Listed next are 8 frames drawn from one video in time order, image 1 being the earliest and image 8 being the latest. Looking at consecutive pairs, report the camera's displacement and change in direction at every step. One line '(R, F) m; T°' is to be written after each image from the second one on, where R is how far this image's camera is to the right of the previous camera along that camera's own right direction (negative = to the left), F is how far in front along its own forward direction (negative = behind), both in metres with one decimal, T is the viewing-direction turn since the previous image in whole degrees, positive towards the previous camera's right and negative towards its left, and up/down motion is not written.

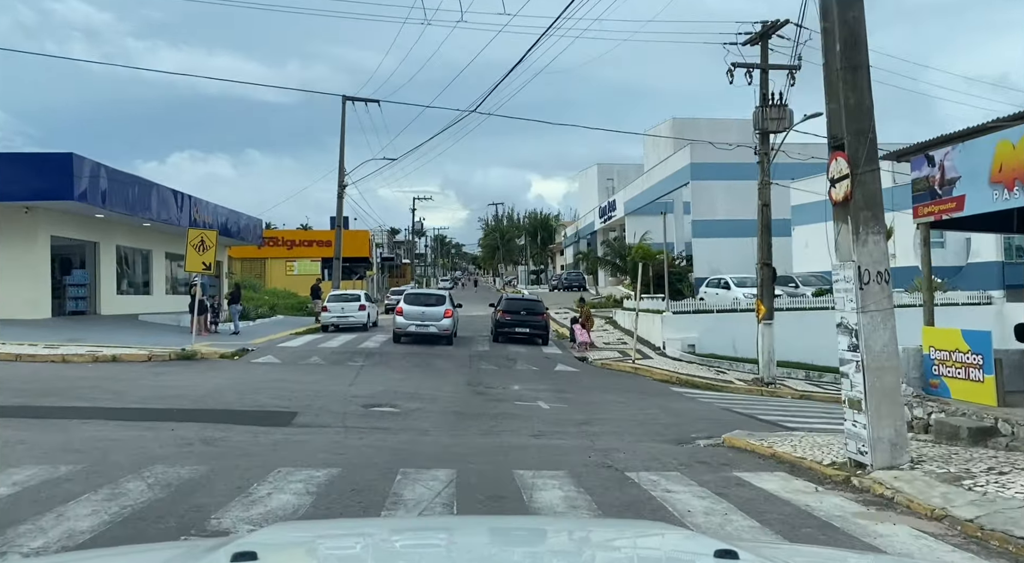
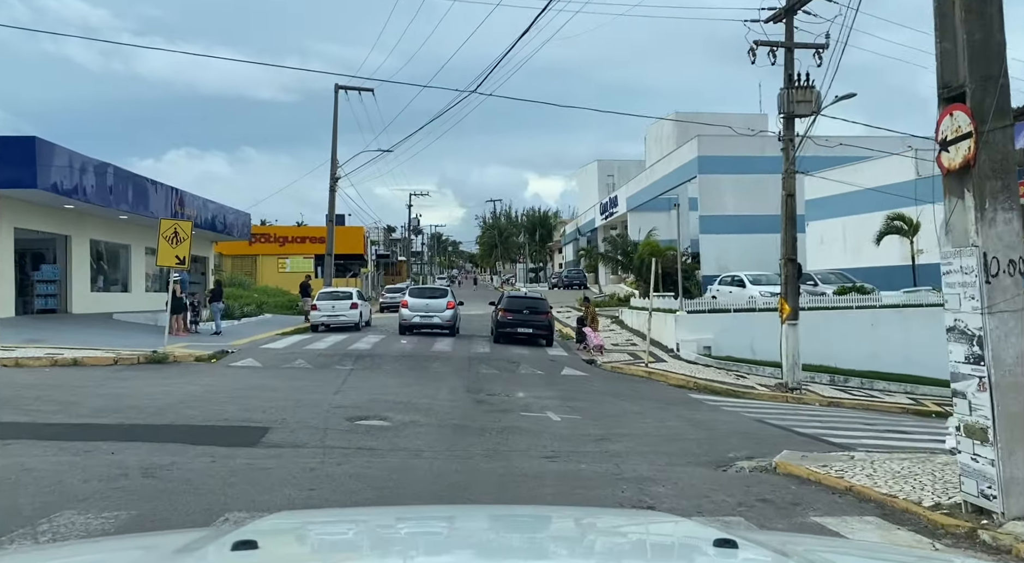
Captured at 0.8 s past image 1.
(-0.1, +1.6) m; 0°
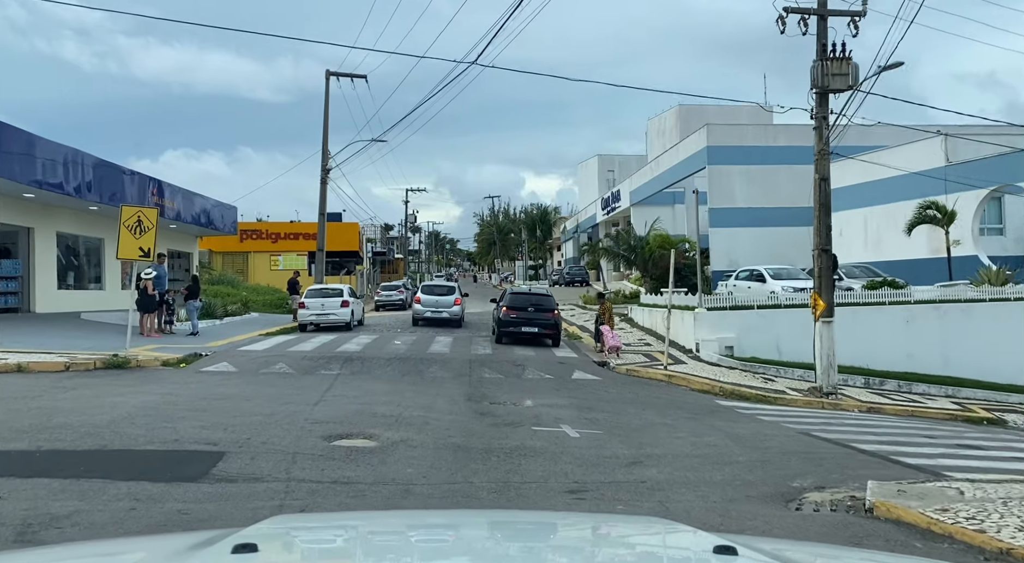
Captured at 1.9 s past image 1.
(-0.2, +1.9) m; 0°
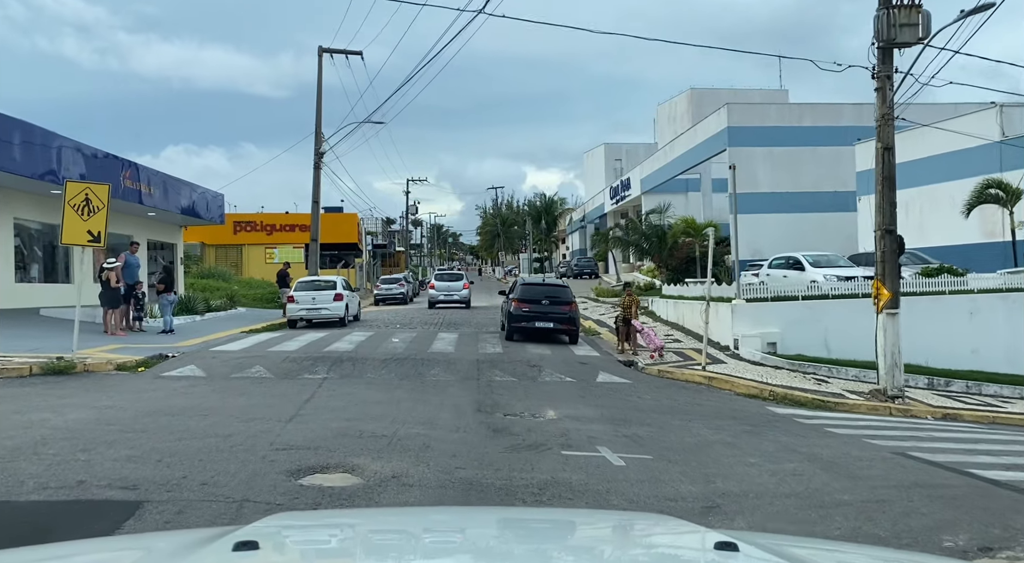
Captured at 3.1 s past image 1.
(-0.2, +2.4) m; 0°
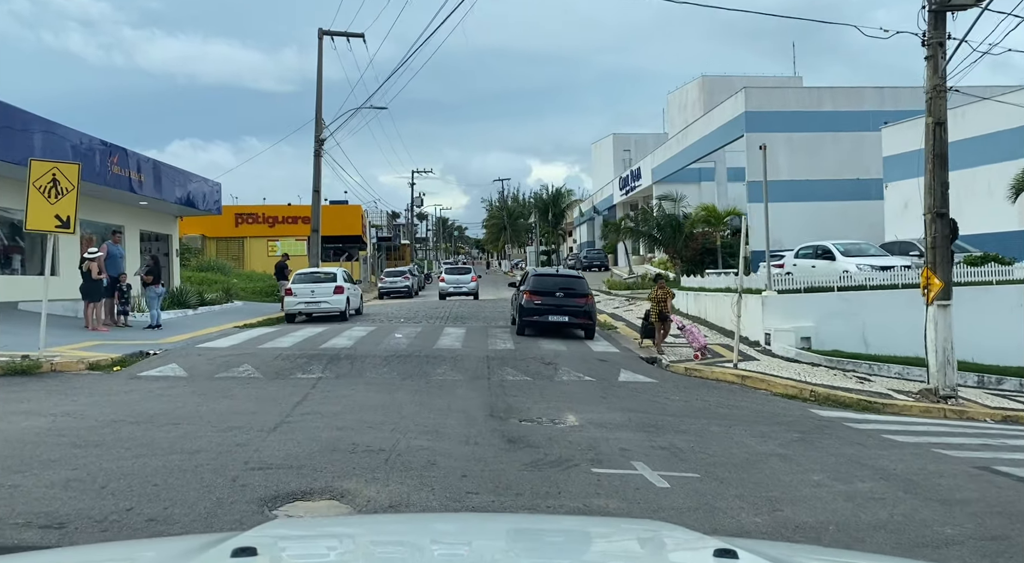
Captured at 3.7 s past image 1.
(-0.1, +1.3) m; 0°
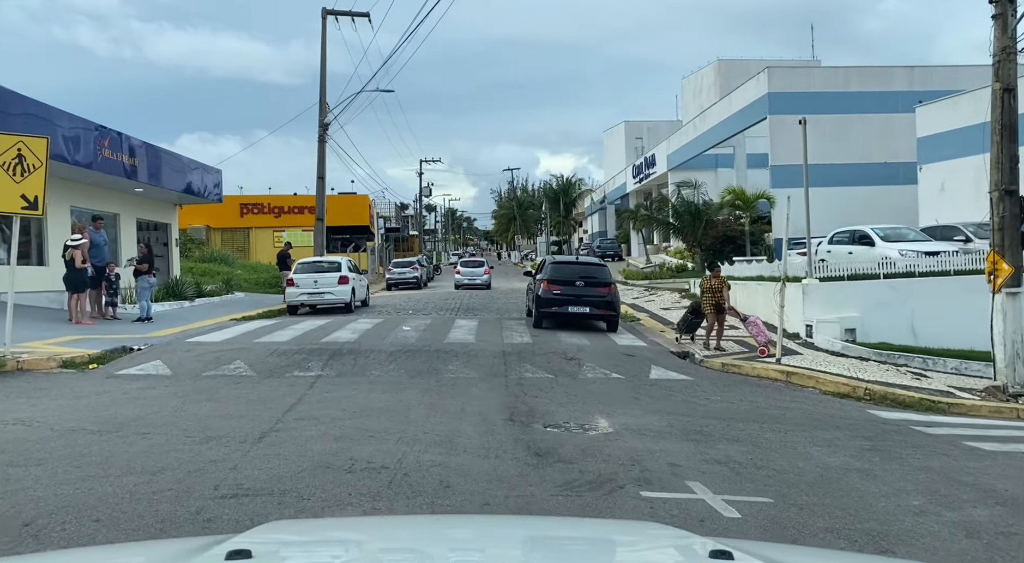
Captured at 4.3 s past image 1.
(-0.2, +1.3) m; -1°
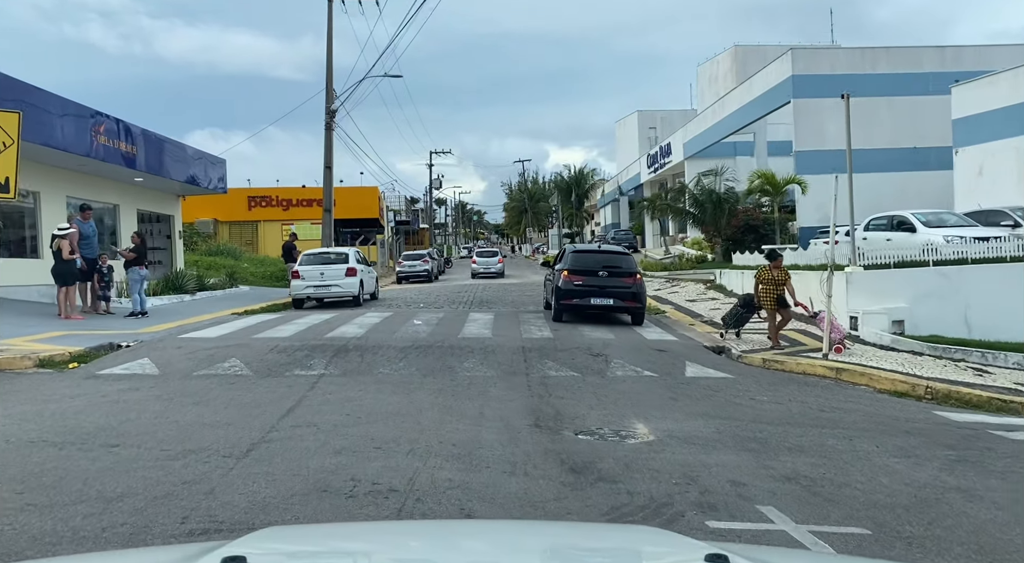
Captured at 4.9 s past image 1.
(-0.2, +1.1) m; -1°
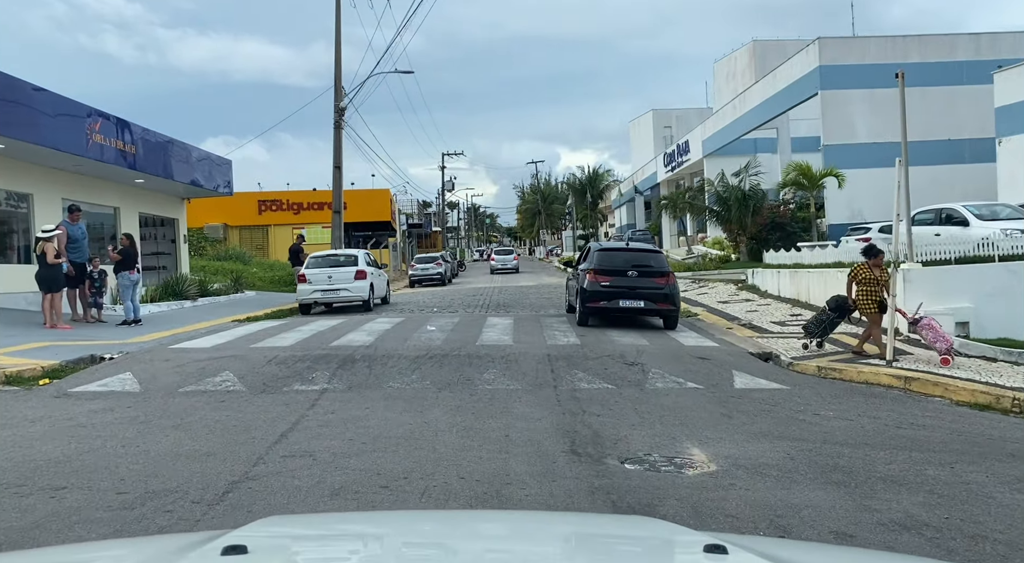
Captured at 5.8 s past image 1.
(-0.2, +1.2) m; -1°
